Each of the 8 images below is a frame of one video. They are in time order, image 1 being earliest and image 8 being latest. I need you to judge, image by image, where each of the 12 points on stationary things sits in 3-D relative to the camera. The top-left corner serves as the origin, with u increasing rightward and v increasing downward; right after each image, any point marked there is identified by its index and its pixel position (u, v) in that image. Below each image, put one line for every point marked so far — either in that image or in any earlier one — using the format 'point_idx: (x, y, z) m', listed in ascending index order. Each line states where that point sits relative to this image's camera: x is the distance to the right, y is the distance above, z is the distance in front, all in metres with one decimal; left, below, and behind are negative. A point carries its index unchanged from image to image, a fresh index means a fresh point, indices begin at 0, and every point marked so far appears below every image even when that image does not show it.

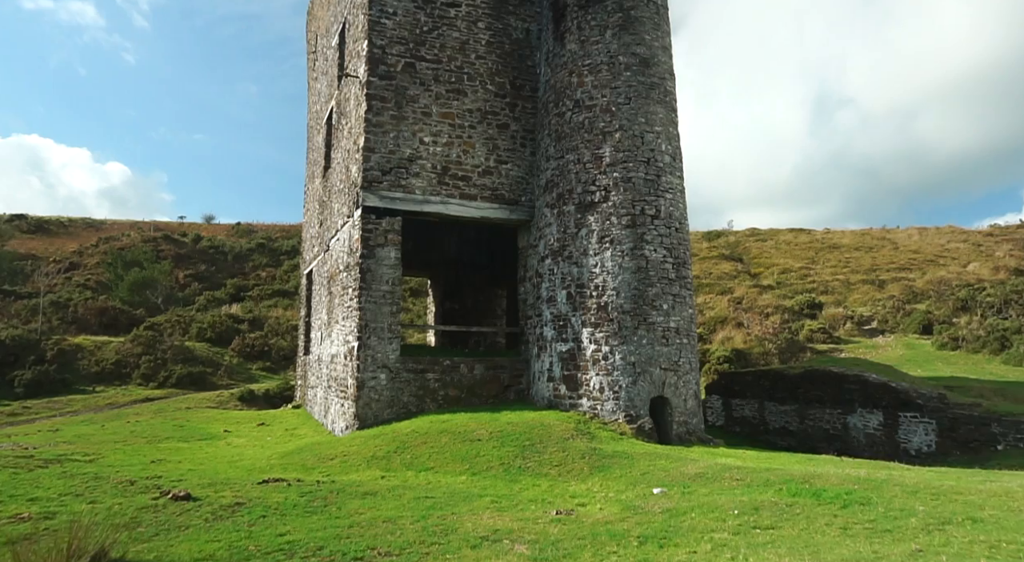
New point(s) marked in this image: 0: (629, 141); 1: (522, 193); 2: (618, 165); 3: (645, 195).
0: (+1.7, +2.1, +11.1) m
1: (+0.1, +1.5, +12.3) m
2: (+1.6, +1.7, +11.1) m
3: (+1.9, +1.3, +10.9) m
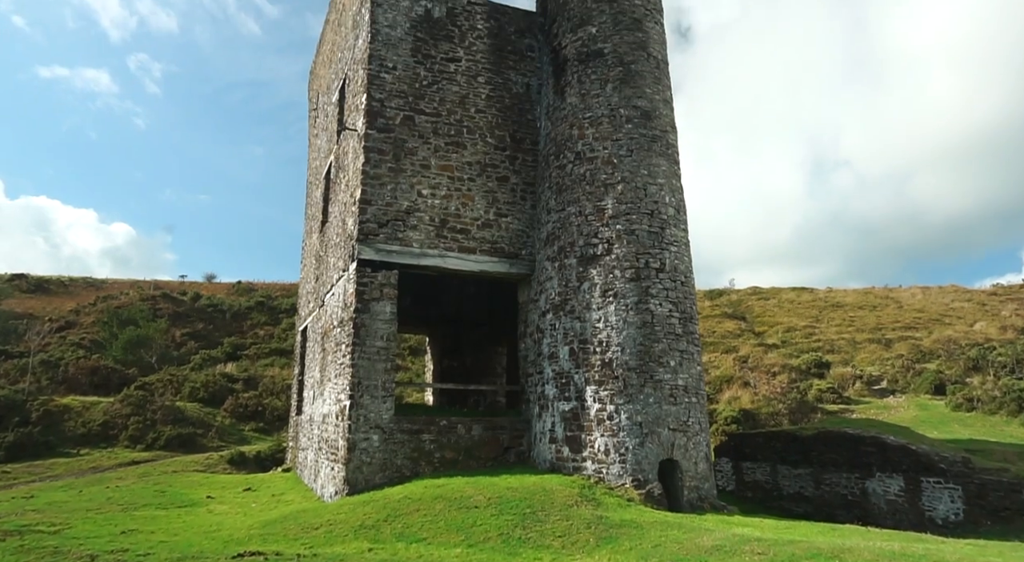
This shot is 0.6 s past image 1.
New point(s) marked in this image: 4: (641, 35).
0: (+1.7, +1.3, +10.8) m
1: (+0.2, +0.6, +11.9) m
2: (+1.6, +0.9, +10.7) m
3: (+1.9, +0.5, +10.6) m
4: (+2.0, +3.8, +11.8) m
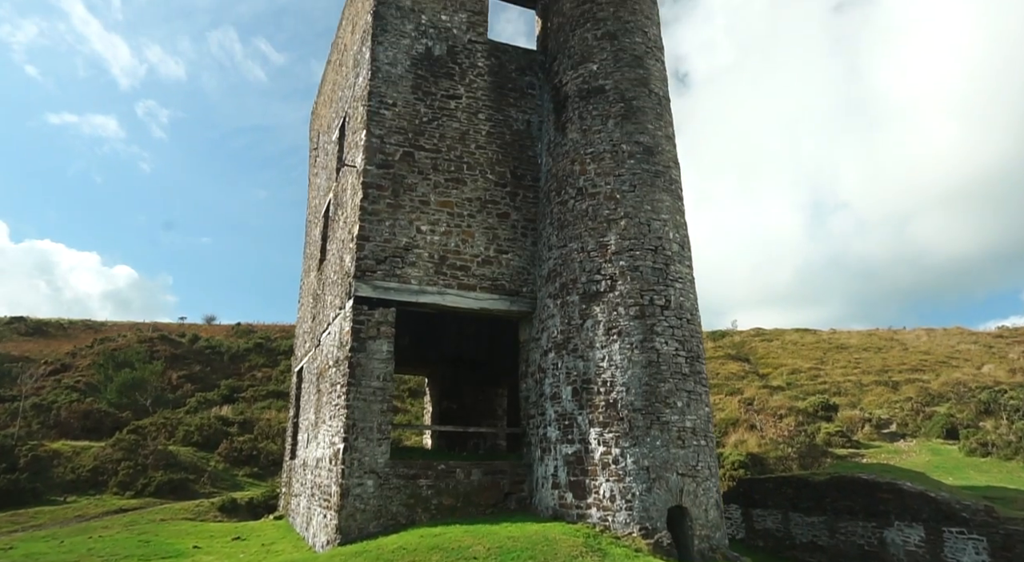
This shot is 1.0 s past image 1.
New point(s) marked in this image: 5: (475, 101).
0: (+1.7, +0.7, +10.6) m
1: (+0.2, 0.0, +11.6) m
2: (+1.6, +0.4, +10.5) m
3: (+1.9, 0.0, +10.3) m
4: (+2.0, +3.2, +11.7) m
5: (-0.6, +3.0, +12.4) m
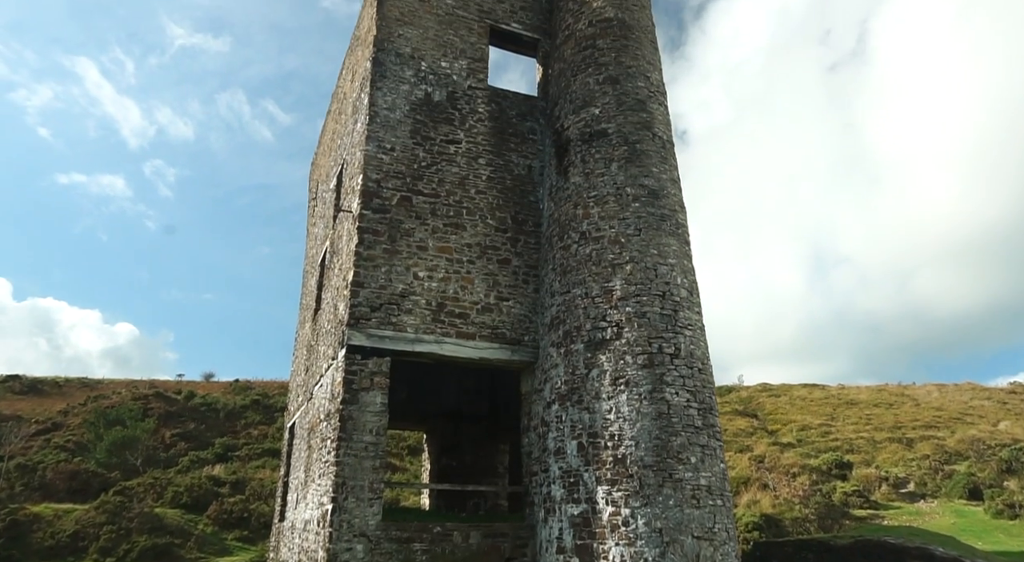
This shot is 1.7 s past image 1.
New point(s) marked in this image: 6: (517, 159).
0: (+1.7, +0.1, +10.1) m
1: (+0.2, -0.8, +11.1) m
2: (+1.6, -0.2, +10.0) m
3: (+1.9, -0.6, +9.7) m
4: (+2.0, +2.5, +11.4) m
5: (-0.6, +2.2, +12.1) m
6: (+0.1, +2.0, +12.3) m
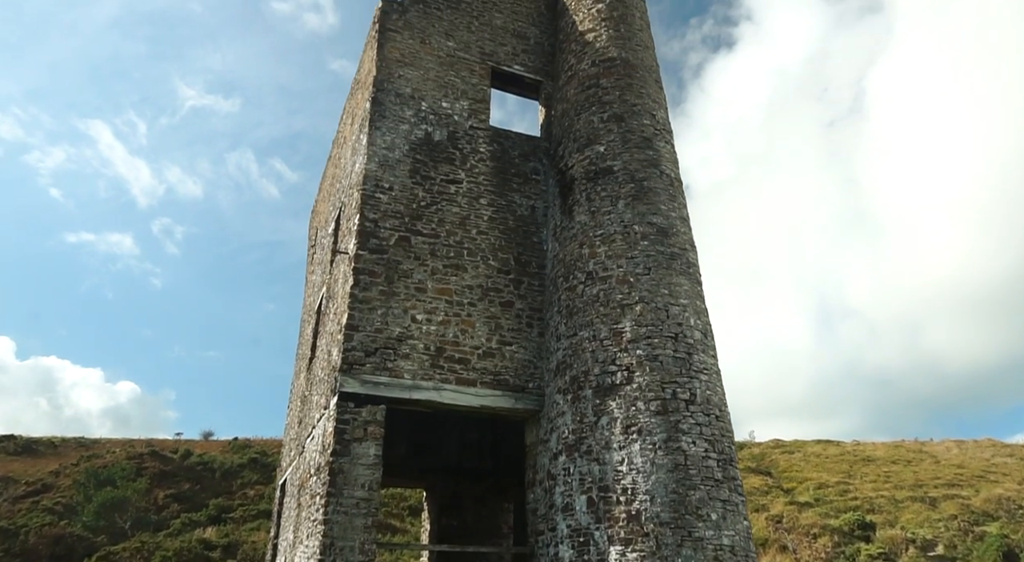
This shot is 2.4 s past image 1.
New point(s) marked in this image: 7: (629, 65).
0: (+1.8, -0.4, +9.5) m
1: (+0.2, -1.4, +10.4) m
2: (+1.6, -0.7, +9.3) m
3: (+2.0, -1.1, +9.1) m
4: (+2.1, +1.9, +11.0) m
5: (-0.6, +1.5, +11.7) m
6: (+0.1, +1.3, +11.9) m
7: (+1.9, +3.5, +12.0) m
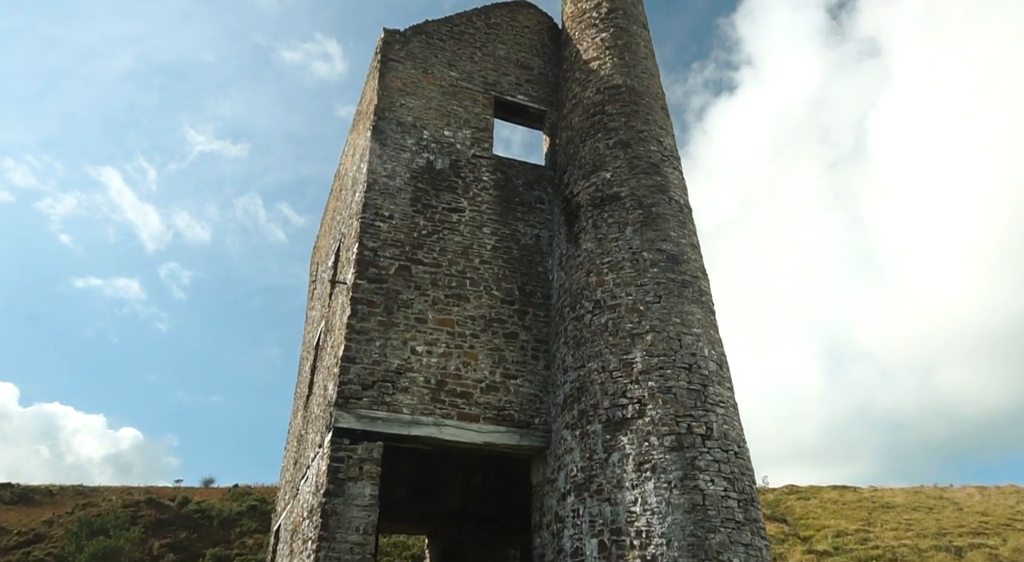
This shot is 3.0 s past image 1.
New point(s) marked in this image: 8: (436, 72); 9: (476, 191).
0: (+1.8, -0.7, +9.0) m
1: (+0.3, -1.8, +9.9) m
2: (+1.7, -1.1, +8.8) m
3: (+2.0, -1.4, +8.5) m
4: (+2.1, +1.5, +10.6) m
5: (-0.5, +1.0, +11.3) m
6: (+0.2, +0.8, +11.5) m
7: (+1.9, +3.0, +11.8) m
8: (-1.3, +3.5, +12.7) m
9: (-0.5, +1.4, +11.5) m
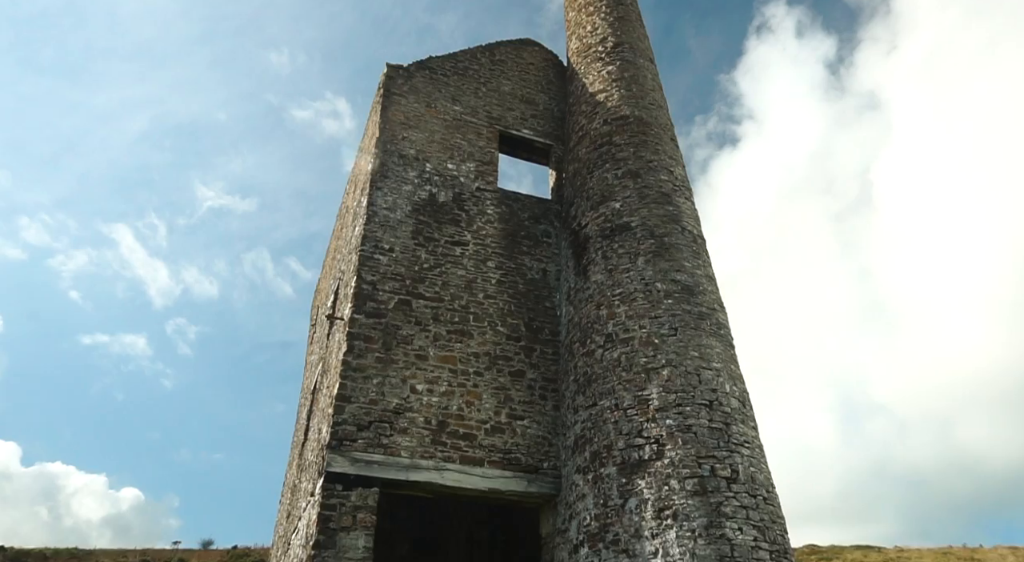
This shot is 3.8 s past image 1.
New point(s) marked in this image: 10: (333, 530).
0: (+1.9, -1.1, +8.3) m
1: (+0.4, -2.2, +9.2) m
2: (+1.7, -1.4, +8.1) m
3: (+2.1, -1.7, +7.8) m
4: (+2.2, +1.0, +10.1) m
5: (-0.4, +0.5, +10.8) m
6: (+0.3, +0.3, +10.9) m
7: (+2.0, +2.4, +11.4) m
8: (-1.2, +2.9, +12.4) m
9: (-0.5, +0.8, +11.1) m
10: (-1.9, -2.6, +8.0) m
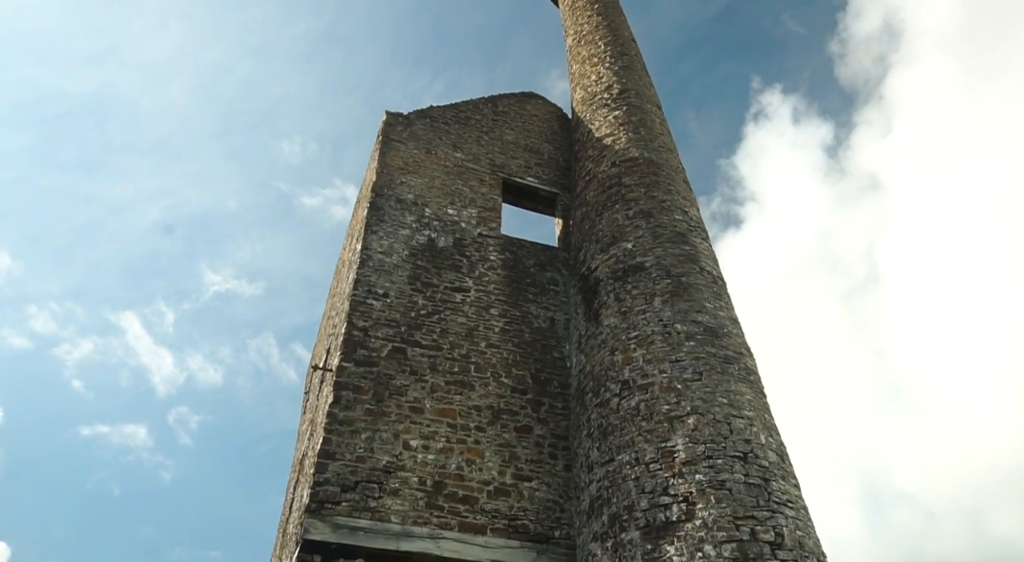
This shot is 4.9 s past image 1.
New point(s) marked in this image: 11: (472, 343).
0: (+2.0, -1.4, +7.3) m
1: (+0.5, -2.6, +8.0) m
2: (+1.8, -1.7, +7.1) m
3: (+2.2, -2.0, +6.7) m
4: (+2.3, +0.4, +9.3) m
5: (-0.3, -0.2, +10.0) m
6: (+0.4, -0.4, +10.1) m
7: (+2.1, +1.7, +10.7) m
8: (-1.1, +2.0, +11.8) m
9: (-0.4, +0.1, +10.3) m
10: (-1.8, -3.0, +6.8) m
11: (-0.5, -0.8, +9.3) m
